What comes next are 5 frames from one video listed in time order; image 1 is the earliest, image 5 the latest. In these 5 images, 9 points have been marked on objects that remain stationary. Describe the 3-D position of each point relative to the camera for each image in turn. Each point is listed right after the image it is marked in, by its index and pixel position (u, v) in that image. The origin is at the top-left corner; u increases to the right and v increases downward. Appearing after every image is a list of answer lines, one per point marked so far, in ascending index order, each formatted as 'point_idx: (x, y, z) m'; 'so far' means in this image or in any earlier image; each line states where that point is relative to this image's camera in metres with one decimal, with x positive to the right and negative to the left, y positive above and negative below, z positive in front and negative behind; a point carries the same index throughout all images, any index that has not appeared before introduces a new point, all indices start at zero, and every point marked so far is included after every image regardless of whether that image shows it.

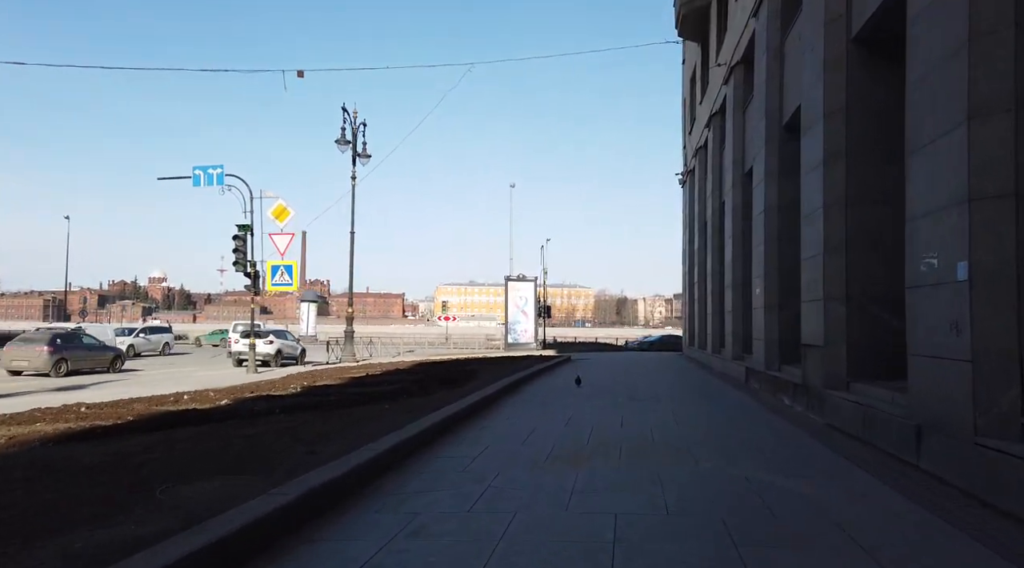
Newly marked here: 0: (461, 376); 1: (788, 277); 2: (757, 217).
0: (-1.3, -2.4, +19.3) m
1: (+6.0, +0.2, +15.7) m
2: (+5.9, +1.6, +17.4) m
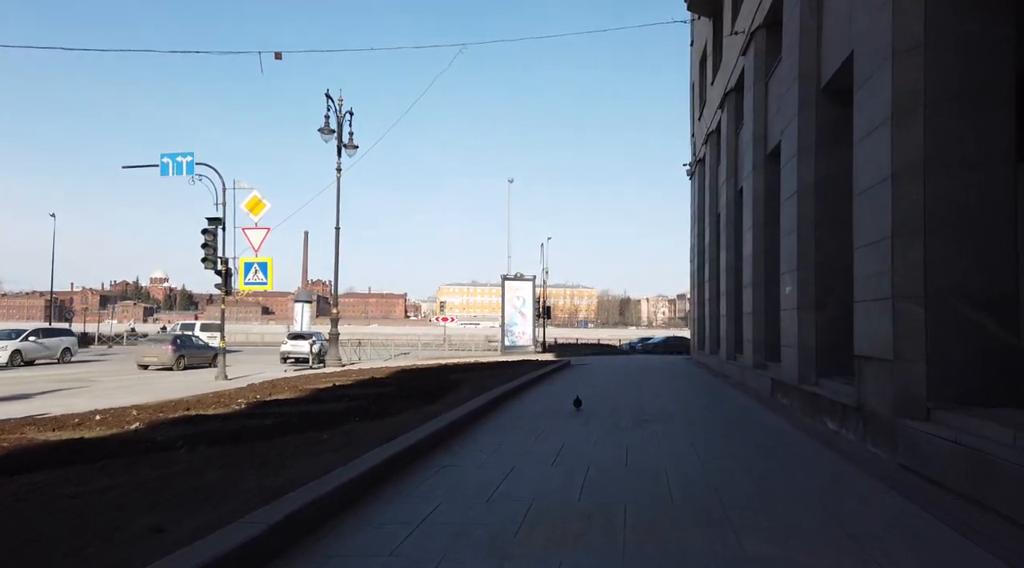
0: (-1.7, -2.4, +16.6) m
1: (+5.7, +0.2, +13.0) m
2: (+5.6, +1.6, +14.8) m
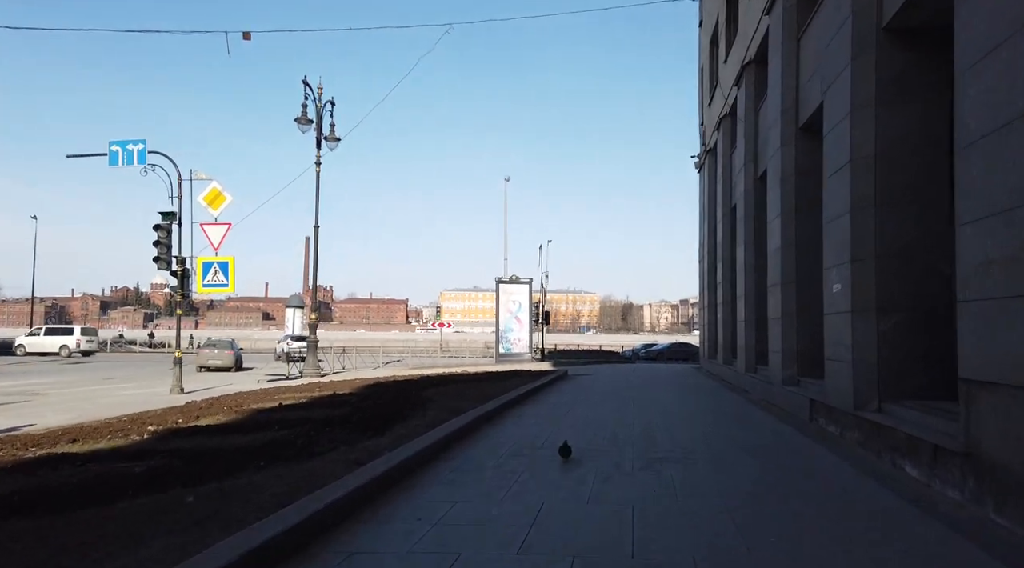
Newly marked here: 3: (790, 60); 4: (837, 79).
0: (-2.1, -2.4, +13.6) m
1: (+5.3, +0.3, +10.0) m
2: (+5.2, +1.7, +11.8) m
3: (+5.7, +4.6, +14.9) m
4: (+5.1, +3.2, +11.4) m
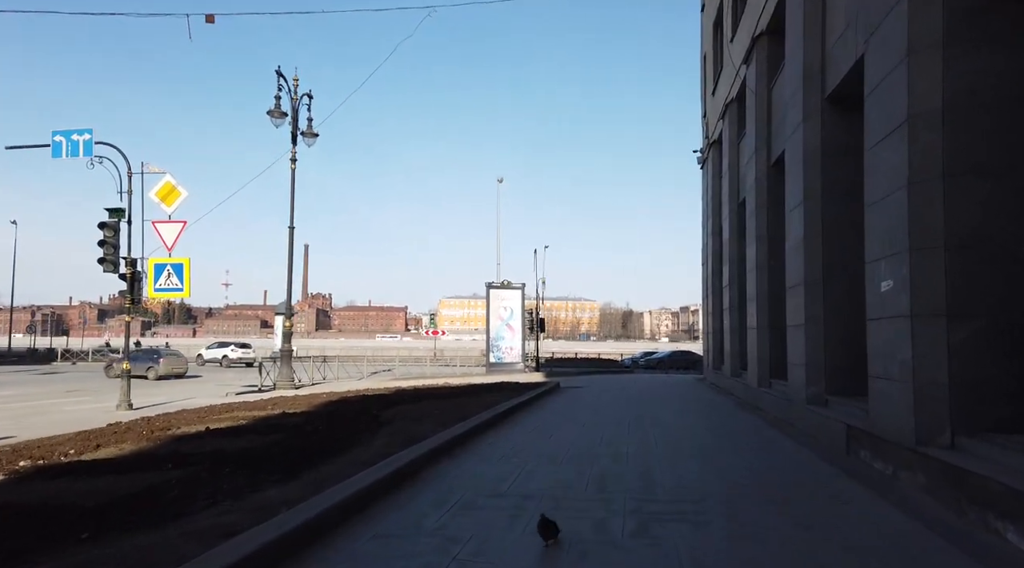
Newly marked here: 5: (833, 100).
0: (-2.5, -2.3, +11.2) m
1: (+4.8, +0.3, +7.6) m
2: (+4.7, +1.7, +9.4) m
3: (+5.2, +4.6, +12.5) m
4: (+4.6, +3.3, +9.0) m
5: (+5.5, +3.1, +12.3) m
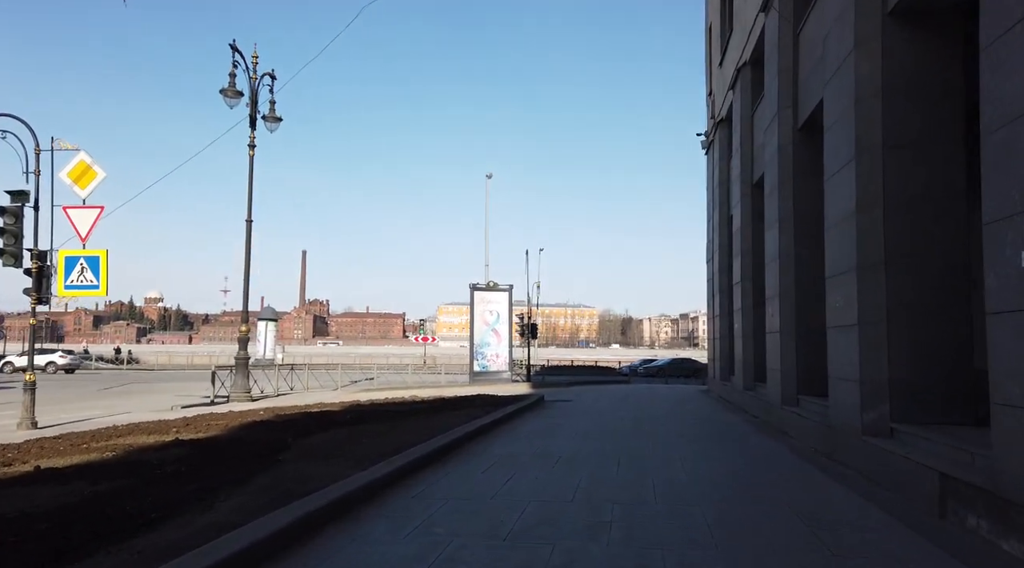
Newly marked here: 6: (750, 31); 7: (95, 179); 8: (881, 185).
0: (-3.2, -2.1, +7.7) m
1: (+4.1, +0.6, +4.2) m
2: (+4.0, +1.9, +5.9) m
3: (+4.5, +4.8, +9.1) m
4: (+3.9, +3.5, +5.6) m
5: (+4.8, +3.3, +8.9) m
6: (+5.8, +6.2, +17.7) m
7: (-11.4, +2.9, +19.8) m
8: (+4.7, +1.2, +9.0) m
